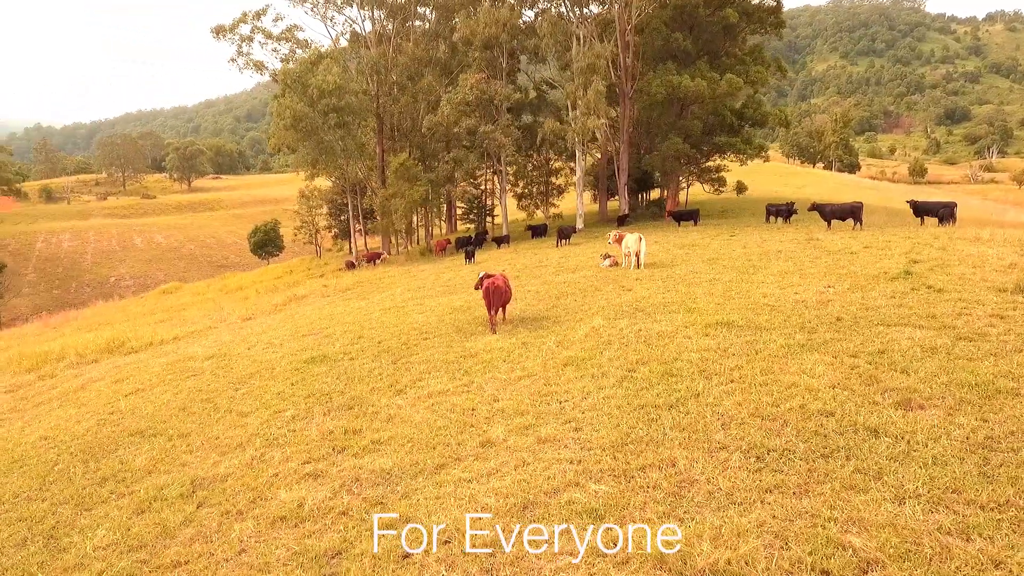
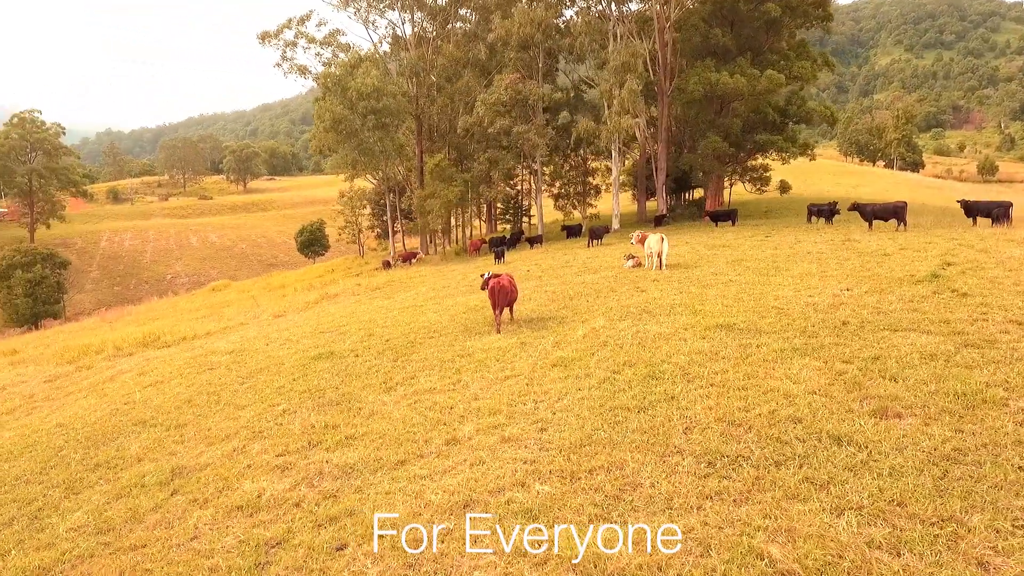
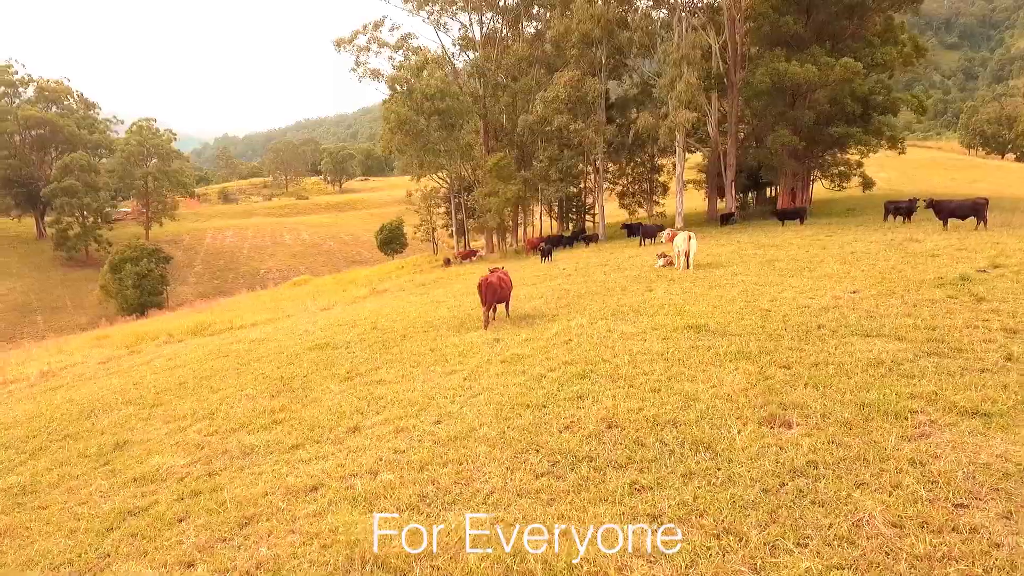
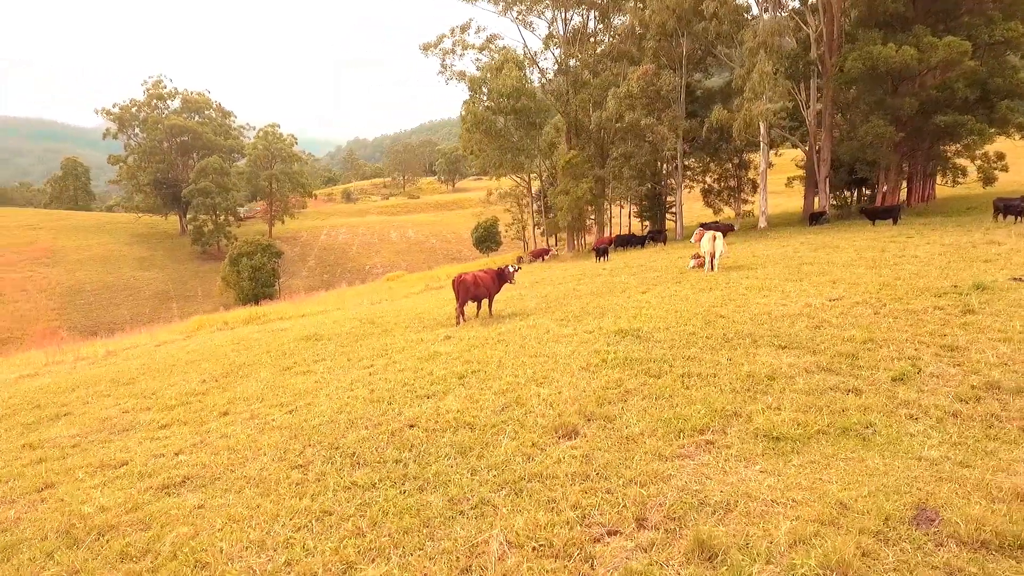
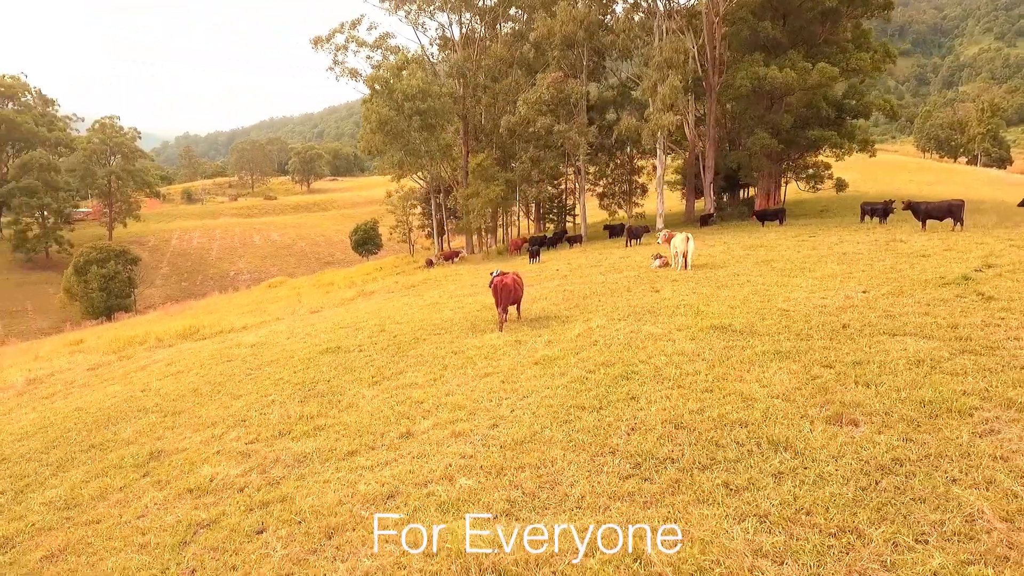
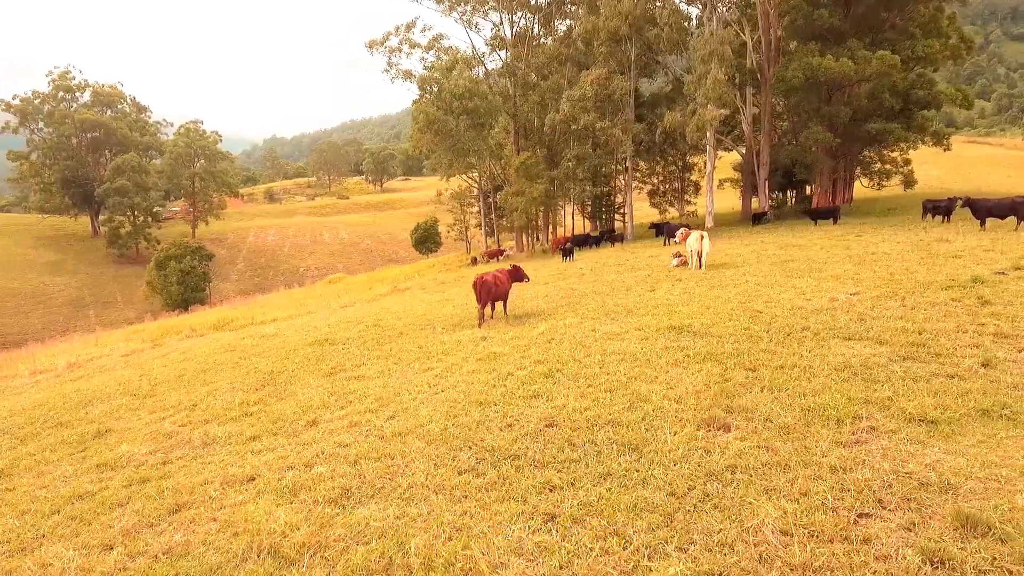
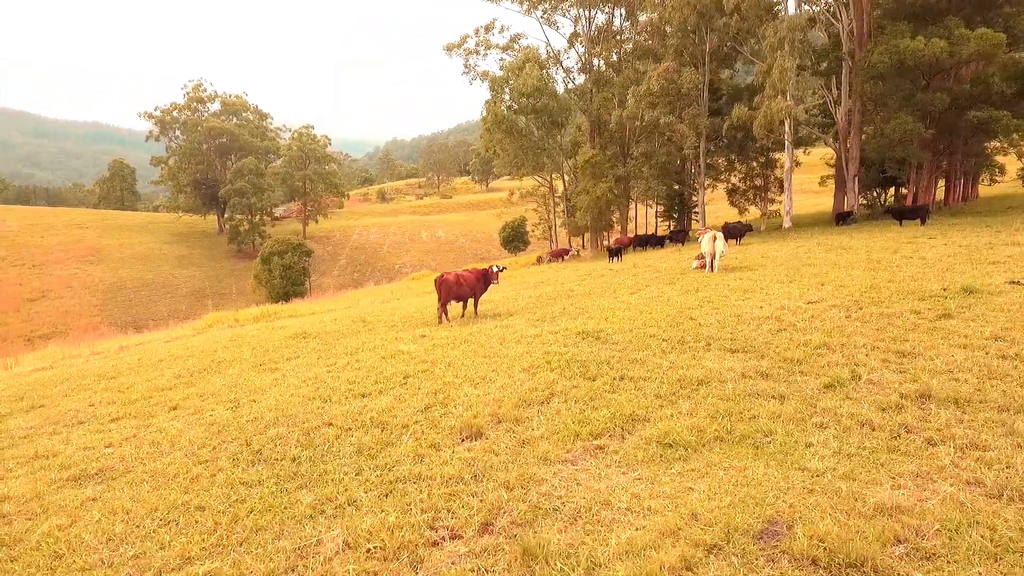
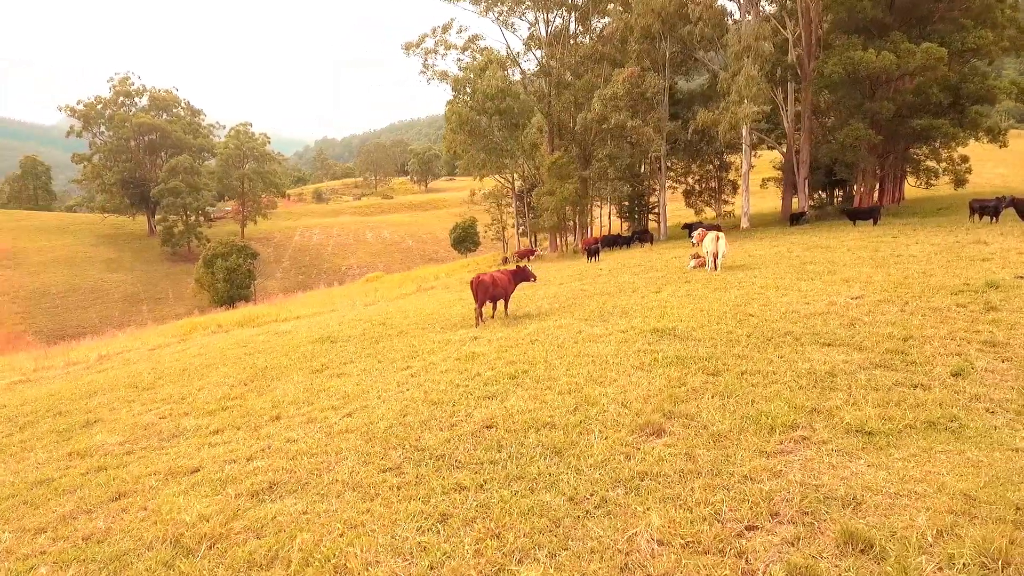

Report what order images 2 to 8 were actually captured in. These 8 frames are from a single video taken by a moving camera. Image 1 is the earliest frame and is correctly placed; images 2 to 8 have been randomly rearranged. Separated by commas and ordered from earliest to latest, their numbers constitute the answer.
2, 5, 3, 6, 8, 4, 7
